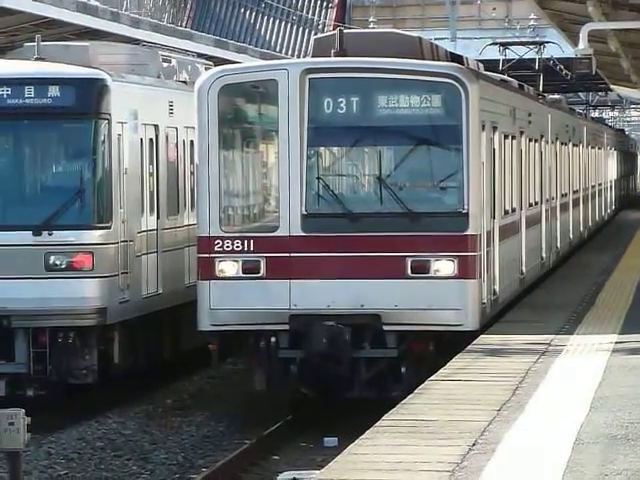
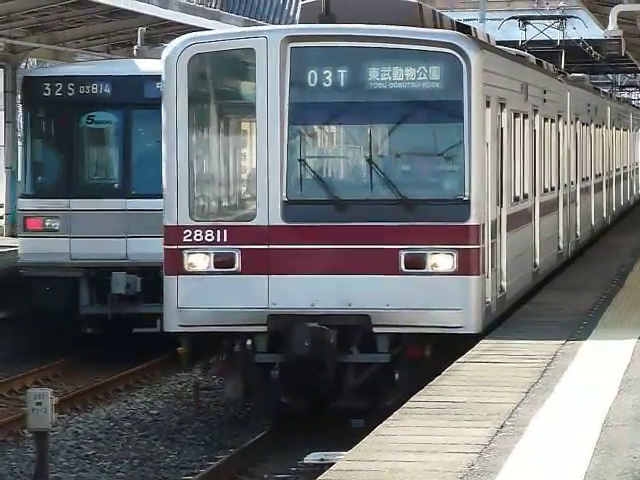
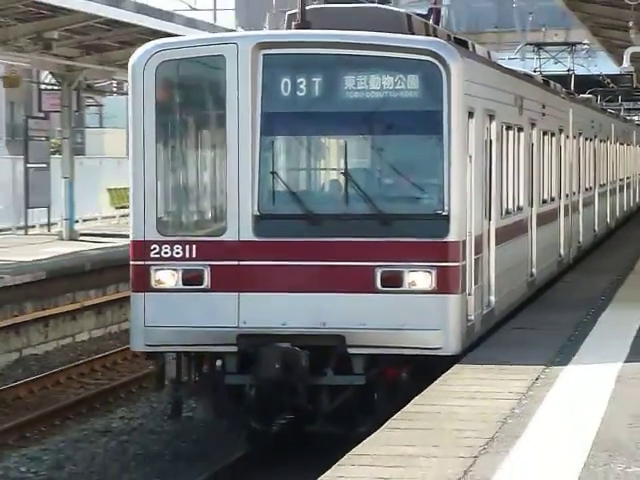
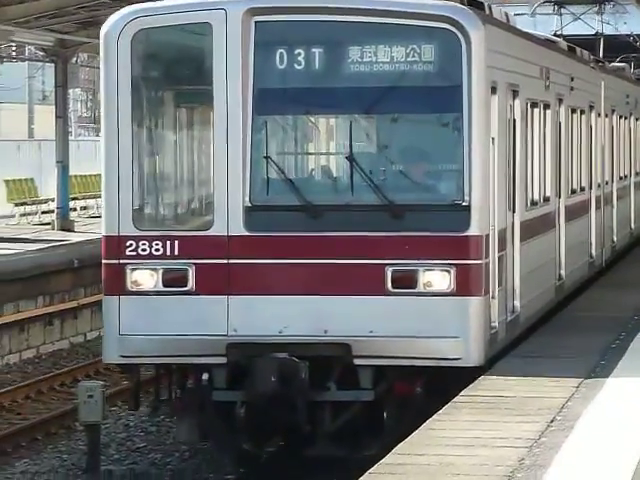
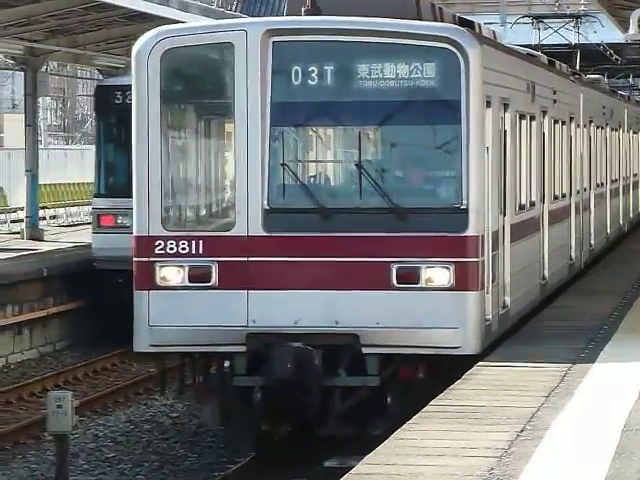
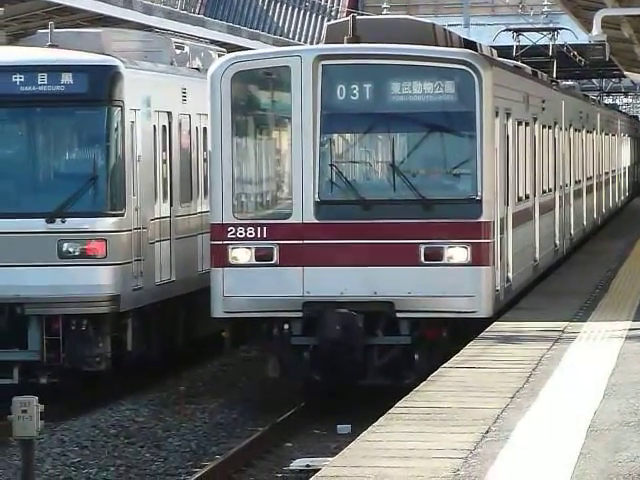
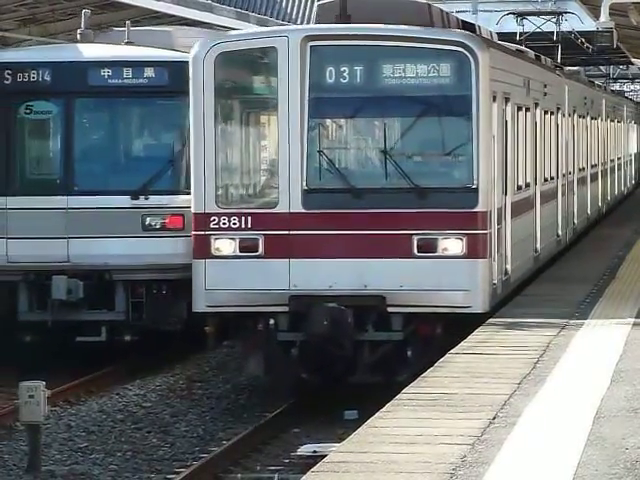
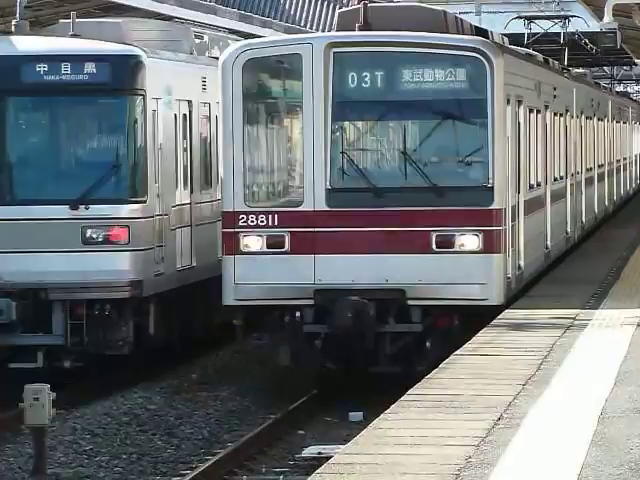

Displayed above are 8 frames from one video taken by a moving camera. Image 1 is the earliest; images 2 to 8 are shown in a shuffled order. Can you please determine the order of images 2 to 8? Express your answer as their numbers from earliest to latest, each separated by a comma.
6, 8, 7, 2, 5, 4, 3
